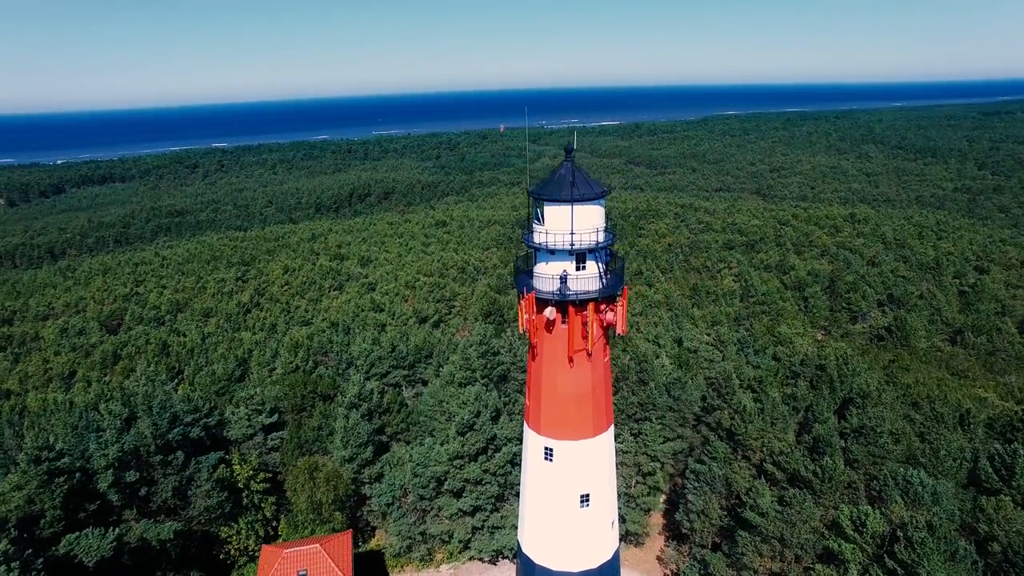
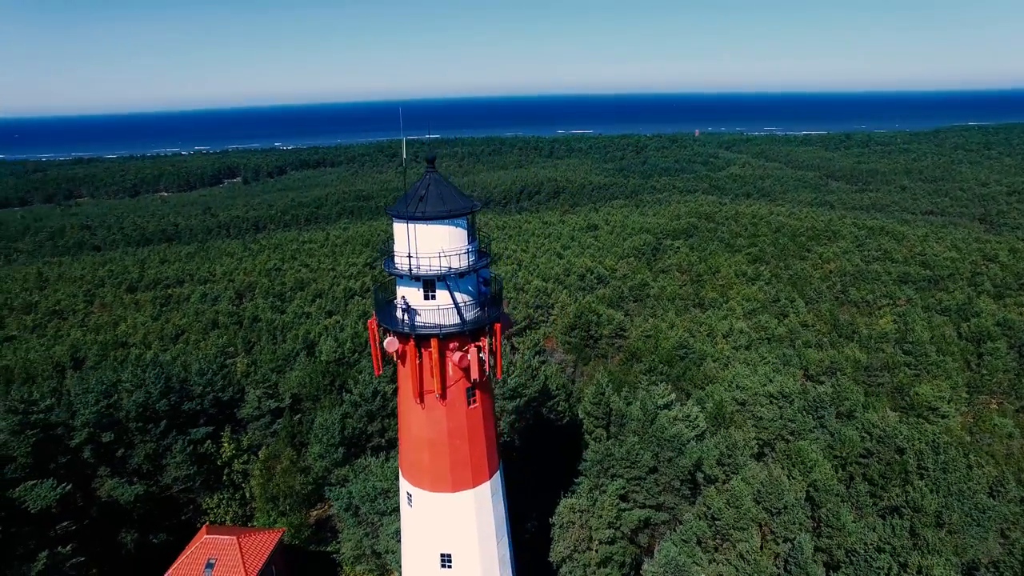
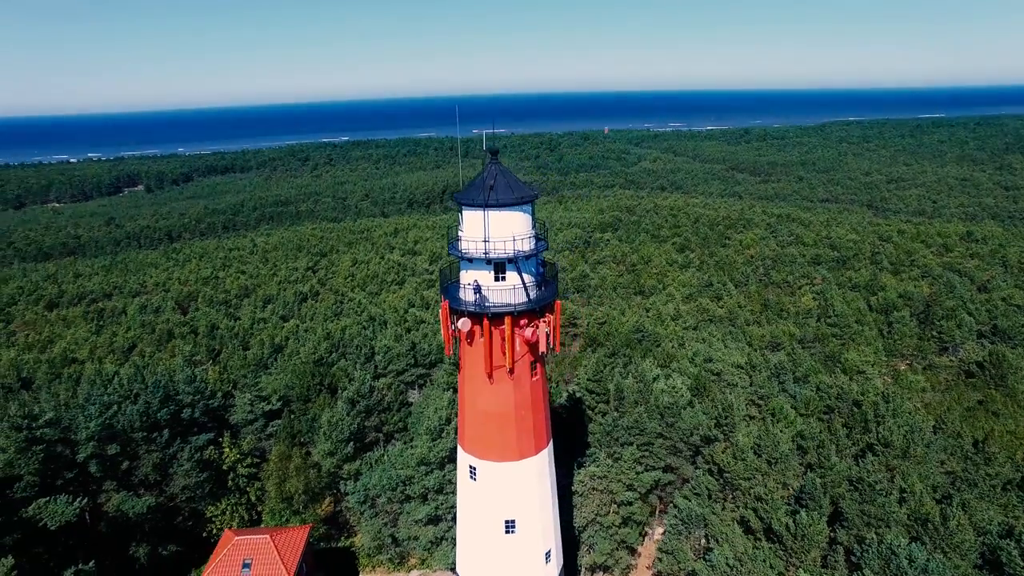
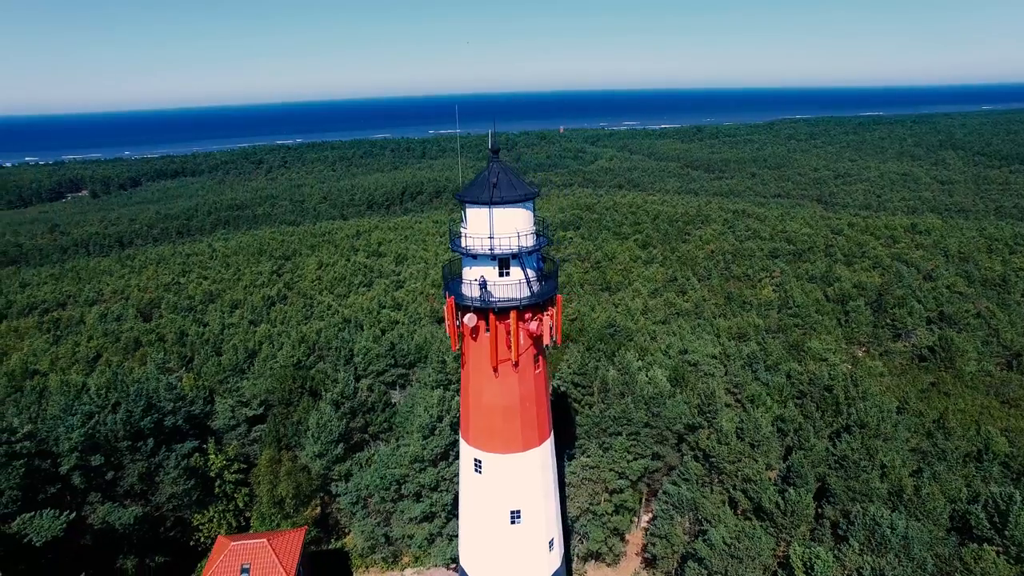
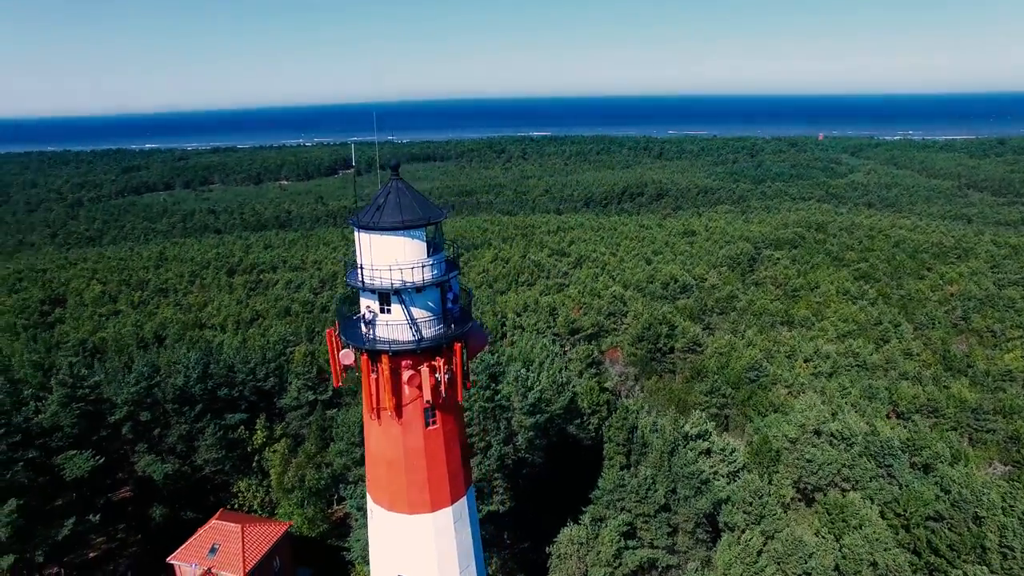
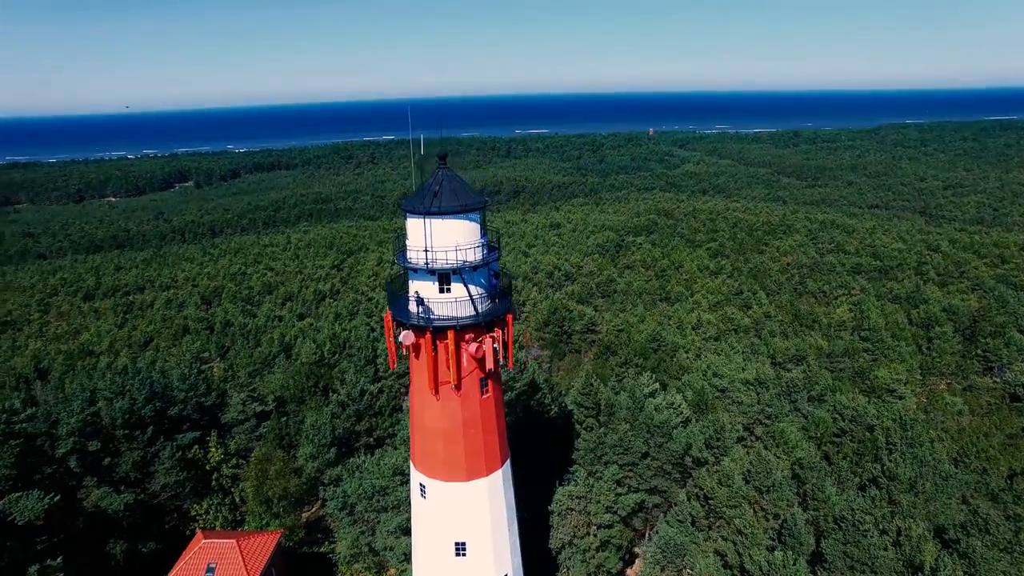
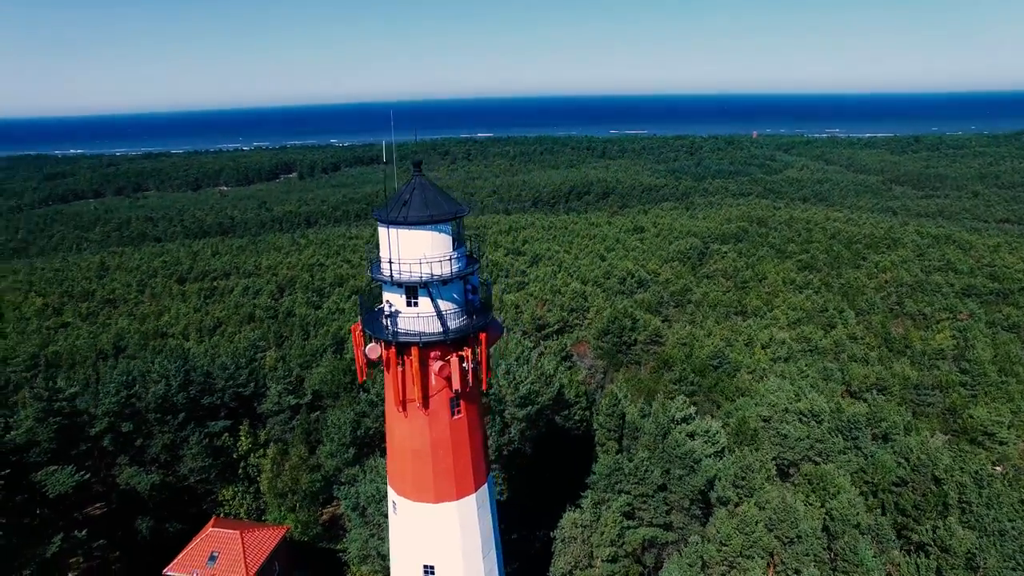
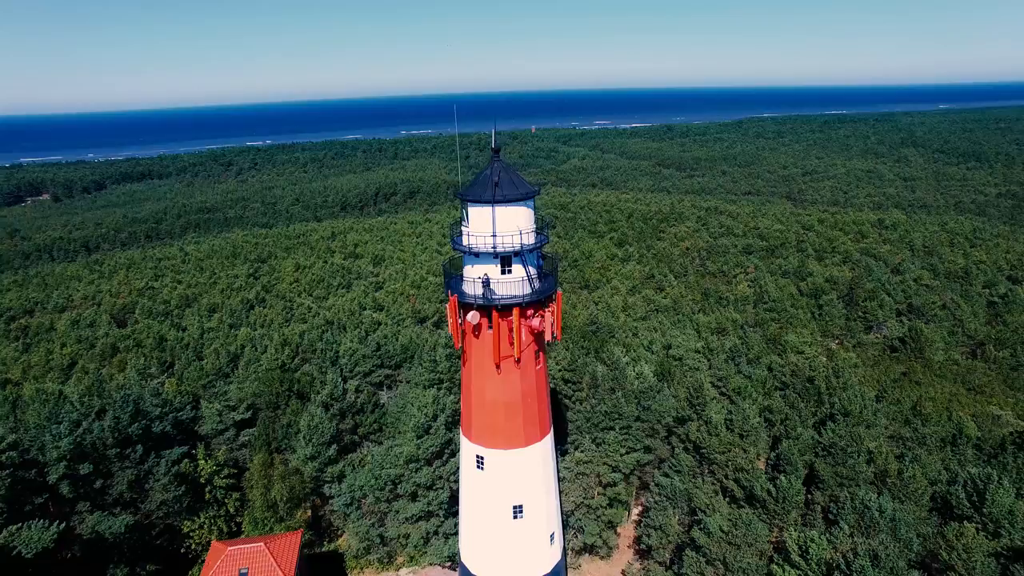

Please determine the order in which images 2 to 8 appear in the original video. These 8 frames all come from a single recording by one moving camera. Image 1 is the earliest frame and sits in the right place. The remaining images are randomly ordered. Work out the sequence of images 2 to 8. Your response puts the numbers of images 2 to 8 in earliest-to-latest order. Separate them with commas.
8, 4, 3, 6, 2, 7, 5
